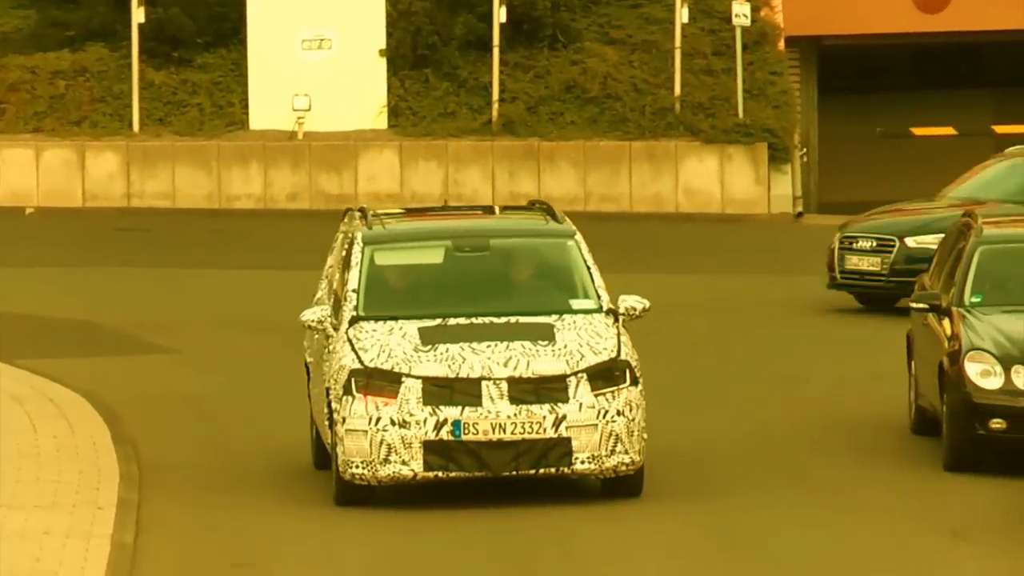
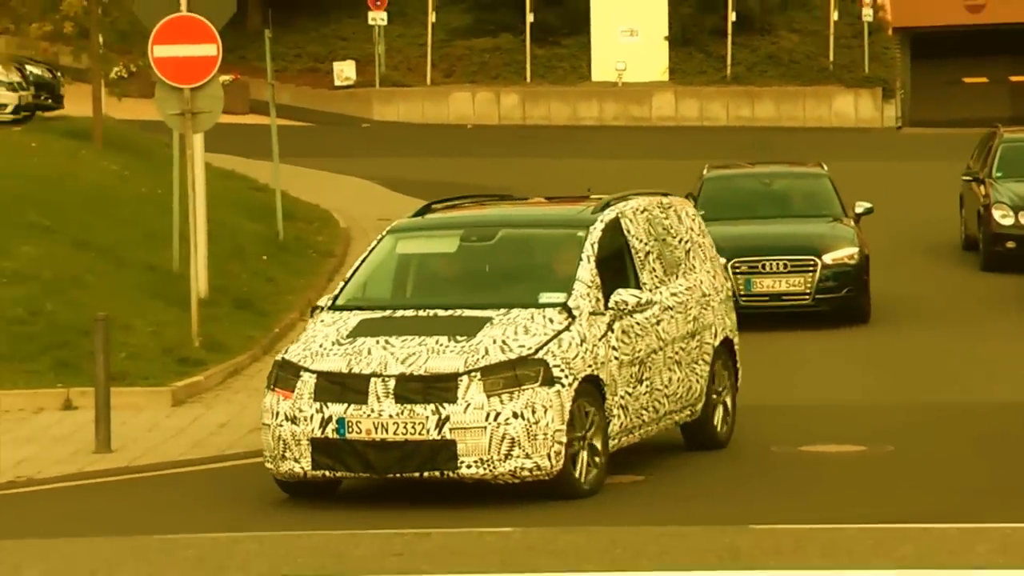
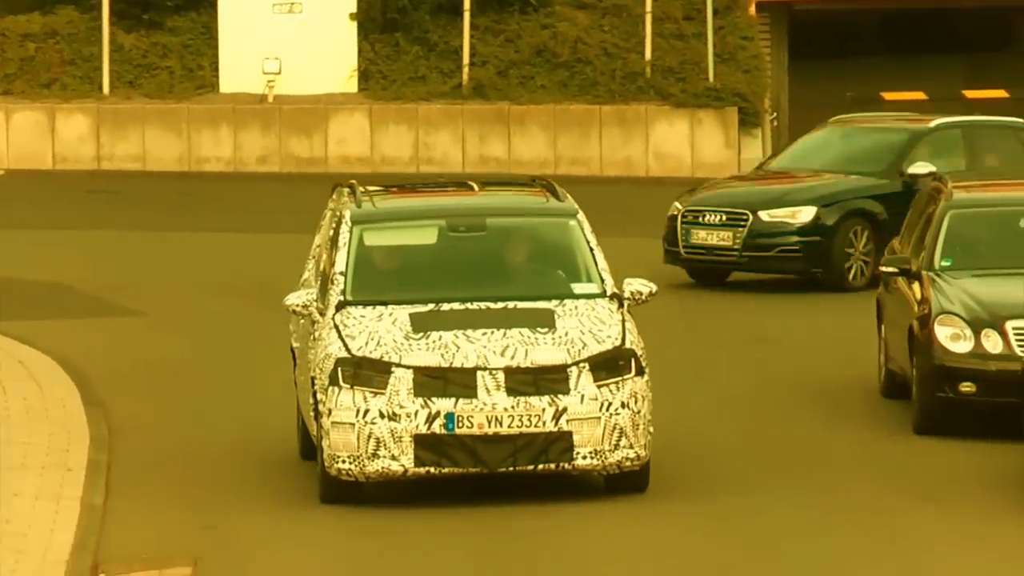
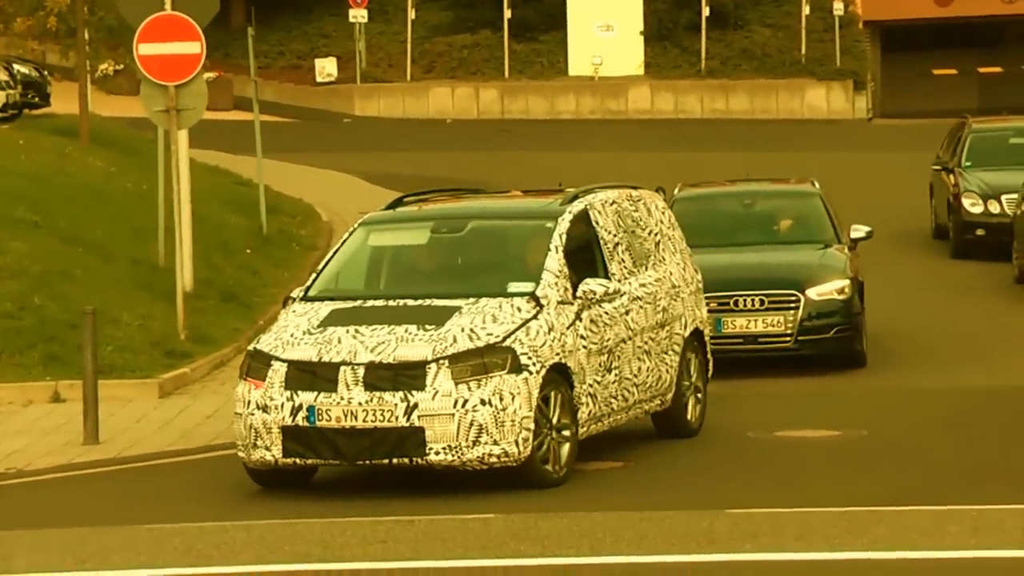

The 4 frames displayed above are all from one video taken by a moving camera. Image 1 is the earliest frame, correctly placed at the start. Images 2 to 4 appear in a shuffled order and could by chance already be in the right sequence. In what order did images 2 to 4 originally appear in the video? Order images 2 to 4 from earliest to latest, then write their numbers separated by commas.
3, 2, 4
